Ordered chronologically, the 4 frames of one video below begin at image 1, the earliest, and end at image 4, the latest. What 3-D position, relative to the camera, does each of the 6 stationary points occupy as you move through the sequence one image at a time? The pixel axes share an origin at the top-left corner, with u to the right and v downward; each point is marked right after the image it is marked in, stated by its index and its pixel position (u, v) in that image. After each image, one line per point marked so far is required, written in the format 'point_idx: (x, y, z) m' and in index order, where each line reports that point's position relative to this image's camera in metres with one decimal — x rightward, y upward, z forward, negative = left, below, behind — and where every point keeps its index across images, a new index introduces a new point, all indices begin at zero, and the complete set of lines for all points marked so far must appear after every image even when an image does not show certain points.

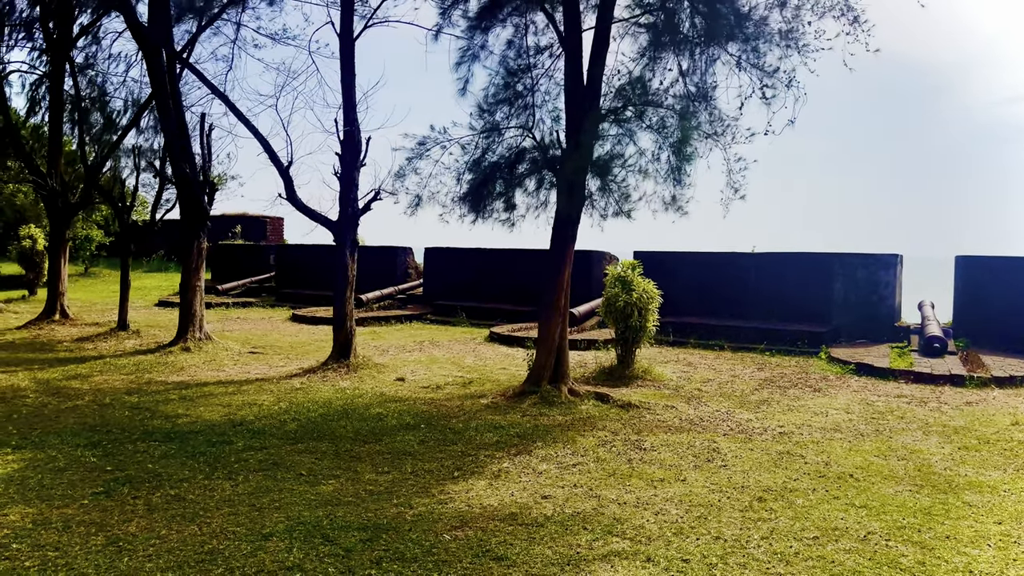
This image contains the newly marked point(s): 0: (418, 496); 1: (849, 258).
0: (-0.5, -1.0, +3.4) m
1: (+5.2, +0.5, +10.8) m
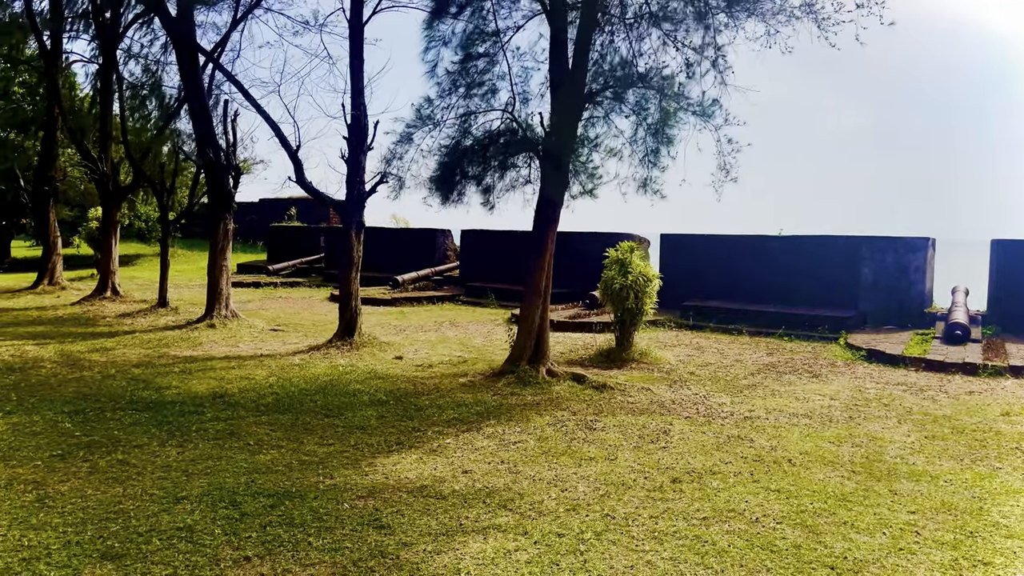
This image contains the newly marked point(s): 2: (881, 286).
0: (-0.8, -0.9, +3.5) m
1: (+5.4, +0.7, +10.4) m
2: (+5.4, 0.0, +10.4) m
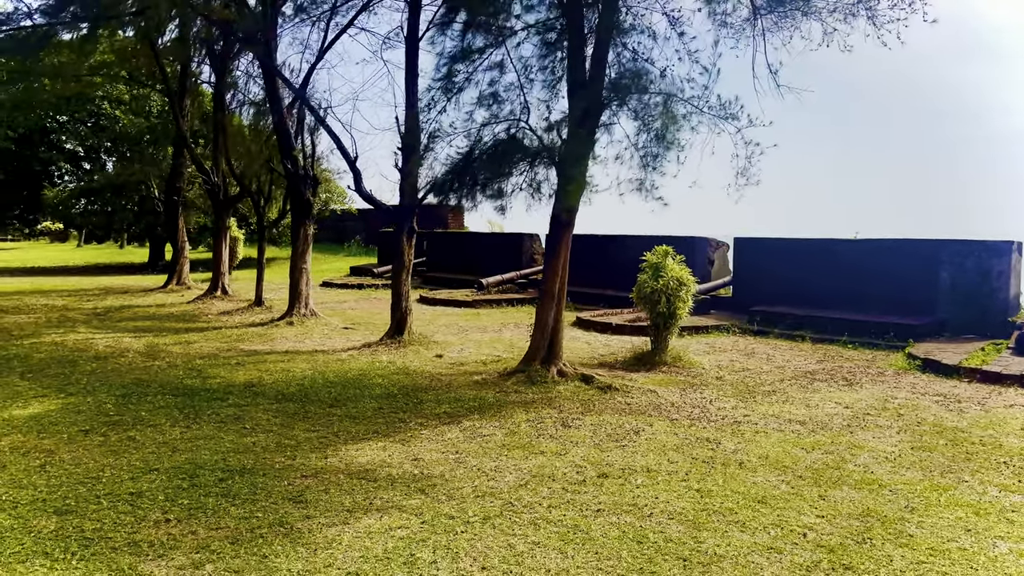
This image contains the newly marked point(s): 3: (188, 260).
0: (-1.1, -0.9, +3.9) m
1: (+6.2, +0.6, +9.7) m
2: (+6.2, -0.1, +9.7) m
3: (-9.2, +0.8, +20.0) m
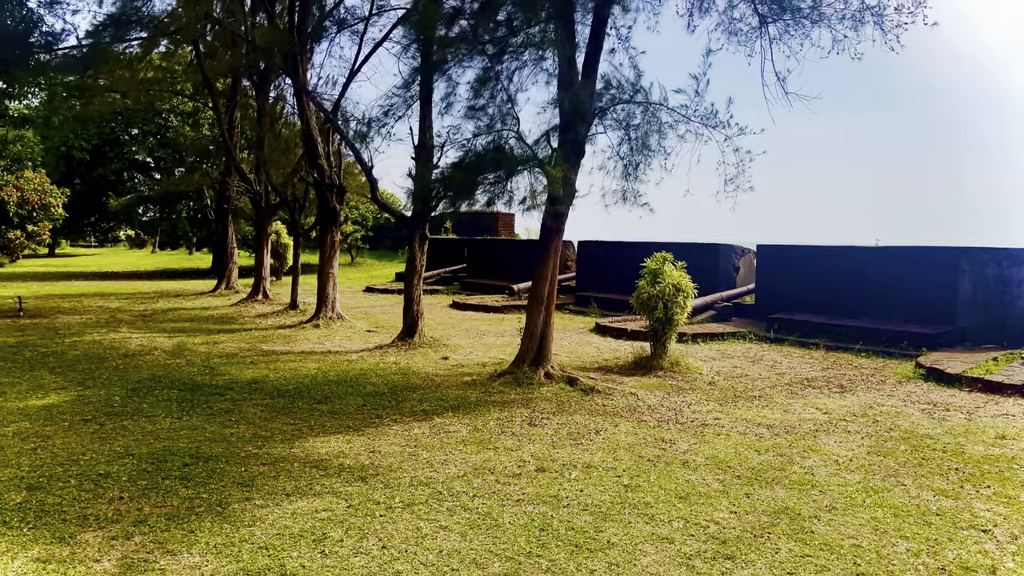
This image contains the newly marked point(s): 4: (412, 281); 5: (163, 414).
0: (-1.4, -0.9, +4.2) m
1: (+6.3, +0.5, +9.4) m
2: (+6.3, -0.2, +9.4) m
3: (-8.3, +0.7, +20.8) m
4: (-1.3, +0.1, +9.5) m
5: (-2.4, -0.9, +4.9) m
